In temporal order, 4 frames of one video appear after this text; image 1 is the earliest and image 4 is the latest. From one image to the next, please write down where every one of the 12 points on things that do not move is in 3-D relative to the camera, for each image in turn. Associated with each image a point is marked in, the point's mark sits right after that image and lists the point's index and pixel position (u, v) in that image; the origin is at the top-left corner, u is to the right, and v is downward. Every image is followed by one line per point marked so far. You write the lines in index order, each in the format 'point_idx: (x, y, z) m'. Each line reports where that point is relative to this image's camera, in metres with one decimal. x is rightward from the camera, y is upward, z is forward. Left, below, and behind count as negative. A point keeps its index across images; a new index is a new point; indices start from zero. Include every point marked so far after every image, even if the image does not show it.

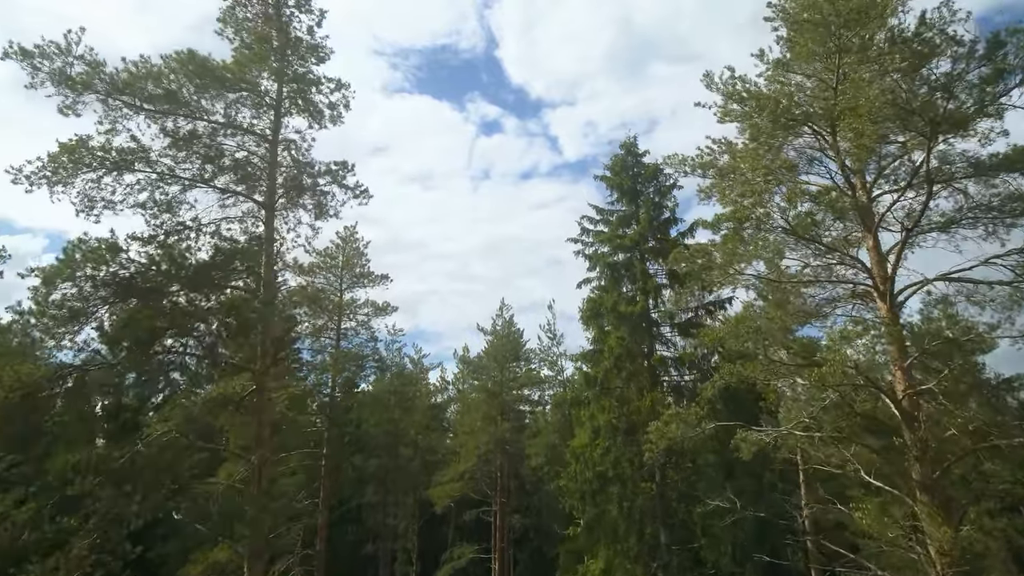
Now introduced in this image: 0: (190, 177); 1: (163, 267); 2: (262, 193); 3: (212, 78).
0: (-4.7, +1.6, +10.8) m
1: (-4.7, +0.3, +10.0) m
2: (-3.9, +1.5, +11.5) m
3: (-4.5, +3.1, +11.1) m
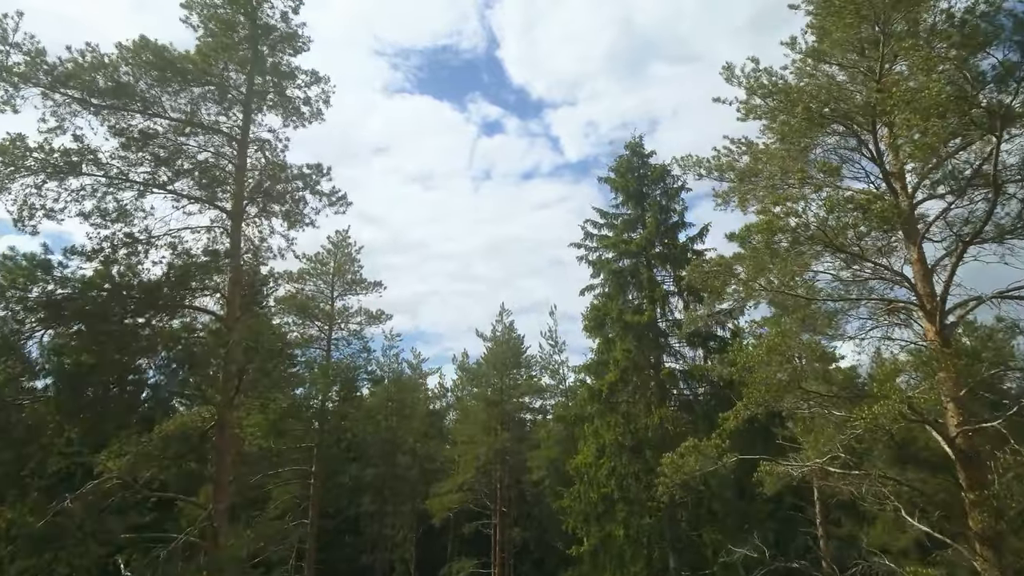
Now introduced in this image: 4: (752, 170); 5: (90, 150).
0: (-4.7, +1.4, +9.5) m
1: (-4.8, 0.0, +8.8) m
2: (-3.9, +1.2, +10.2) m
3: (-4.5, +2.9, +9.9) m
4: (+3.5, +1.7, +10.9) m
5: (-5.3, +1.7, +9.3) m
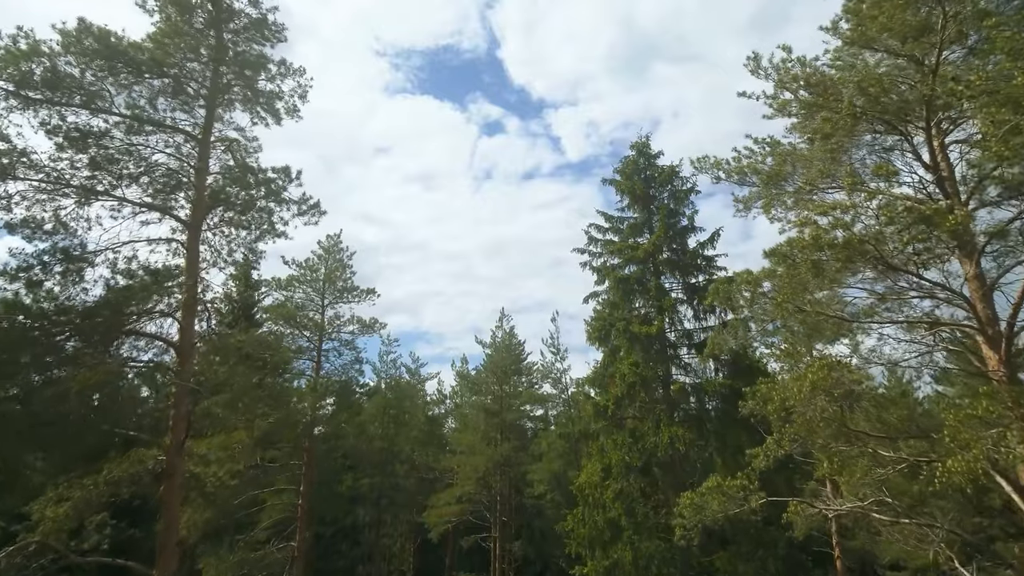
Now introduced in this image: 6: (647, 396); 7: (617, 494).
0: (-4.7, +1.1, +8.3) m
1: (-4.8, -0.2, +7.5) m
2: (-3.9, +1.0, +9.0) m
3: (-4.5, +2.7, +8.6) m
4: (+3.5, +1.5, +9.7) m
5: (-5.3, +1.5, +8.1) m
6: (+3.6, -2.9, +19.9) m
7: (+2.7, -5.3, +19.2) m
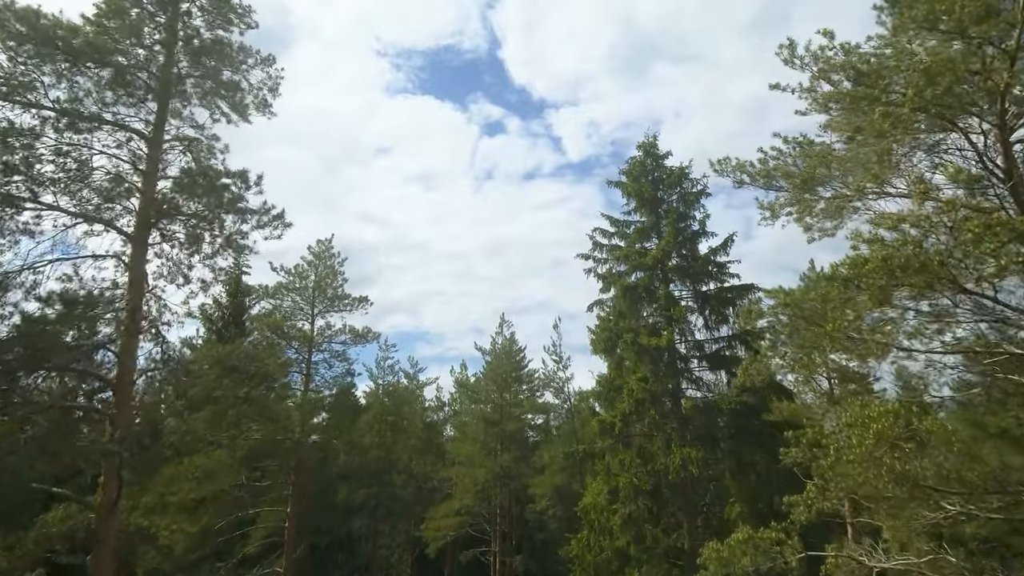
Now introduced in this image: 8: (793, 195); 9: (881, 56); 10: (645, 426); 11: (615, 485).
0: (-4.7, +0.9, +7.0) m
1: (-4.8, -0.5, +6.3) m
2: (-3.9, +0.7, +7.7) m
3: (-4.5, +2.4, +7.4) m
4: (+3.5, +1.2, +8.4) m
5: (-5.3, +1.3, +6.8) m
6: (+3.6, -3.1, +18.6) m
7: (+2.7, -5.6, +18.0) m
8: (+3.8, +1.3, +10.1) m
9: (+3.9, +2.4, +7.8) m
10: (+3.4, -3.5, +18.9) m
11: (+2.5, -4.9, +18.4) m
